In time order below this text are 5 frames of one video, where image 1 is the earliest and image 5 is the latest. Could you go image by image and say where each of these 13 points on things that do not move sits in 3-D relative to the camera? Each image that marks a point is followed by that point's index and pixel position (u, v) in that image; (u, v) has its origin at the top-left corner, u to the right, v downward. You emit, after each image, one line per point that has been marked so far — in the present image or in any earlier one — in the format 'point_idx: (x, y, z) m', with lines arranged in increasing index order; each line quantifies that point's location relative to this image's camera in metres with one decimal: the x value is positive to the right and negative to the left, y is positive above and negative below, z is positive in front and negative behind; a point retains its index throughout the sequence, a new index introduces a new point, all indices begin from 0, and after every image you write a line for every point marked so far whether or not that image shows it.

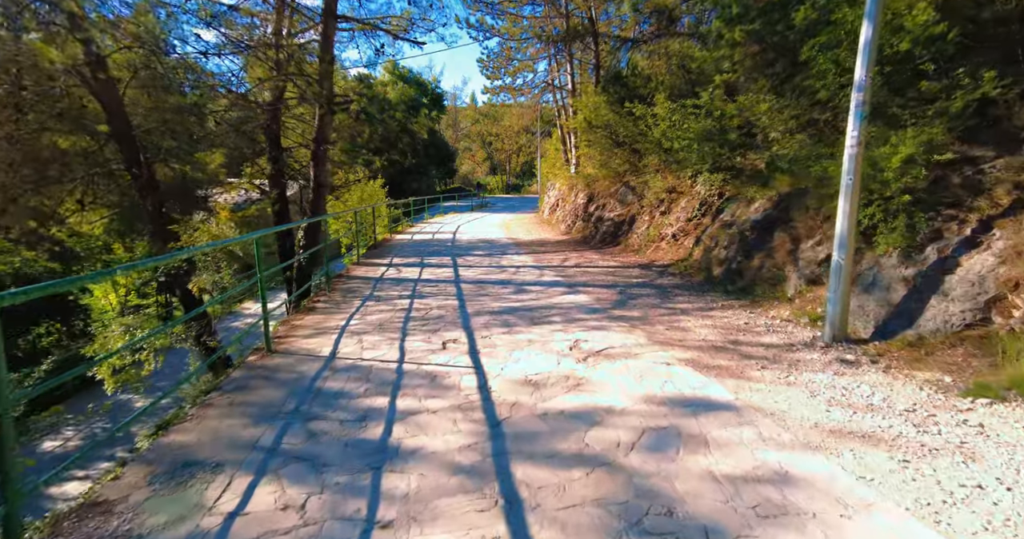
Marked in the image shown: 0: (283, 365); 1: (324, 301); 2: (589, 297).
0: (-1.7, -0.7, +4.3) m
1: (-2.3, -0.4, +7.1) m
2: (+0.9, -0.3, +6.6) m
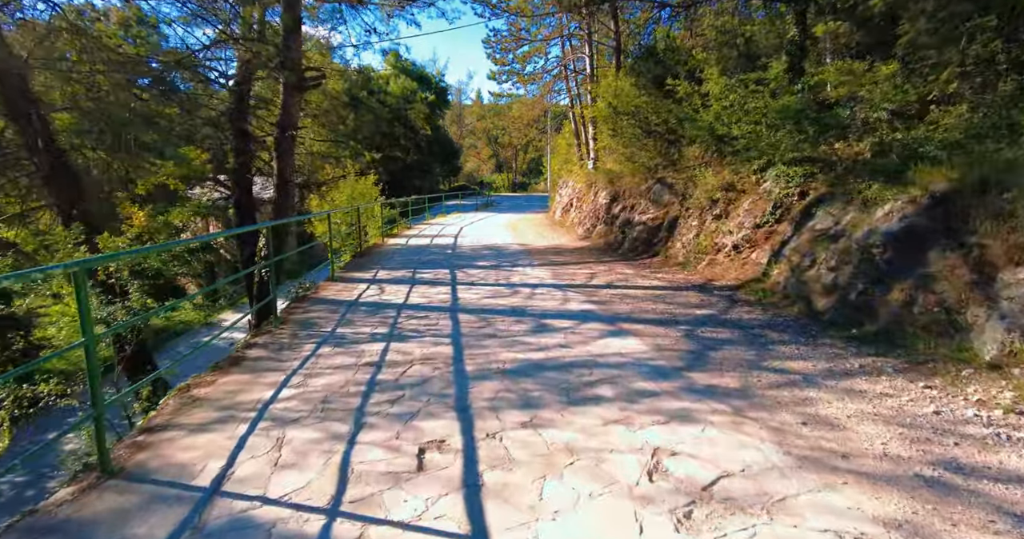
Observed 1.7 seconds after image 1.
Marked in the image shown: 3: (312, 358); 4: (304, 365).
0: (-1.6, -1.0, +2.3) m
1: (-2.2, -0.6, +5.1) m
2: (+1.0, -0.6, +4.5) m
3: (-1.6, -0.7, +4.6) m
4: (-1.6, -0.7, +4.4) m
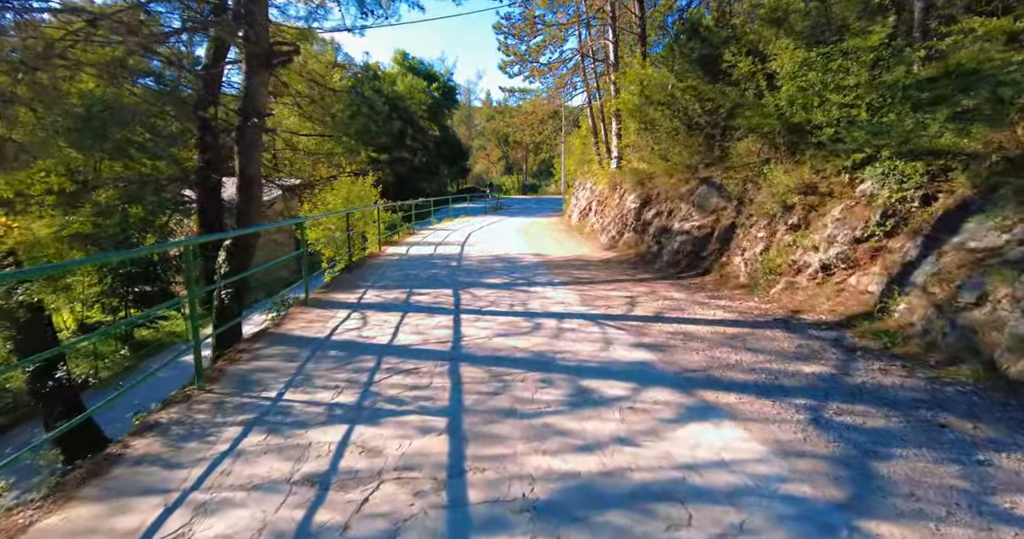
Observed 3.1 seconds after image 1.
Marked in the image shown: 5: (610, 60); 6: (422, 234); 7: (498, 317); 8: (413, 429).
0: (-1.5, -1.2, +0.6) m
1: (-2.0, -0.9, +3.4) m
2: (+1.2, -0.9, +2.8) m
3: (-1.4, -0.9, +2.9) m
4: (-1.4, -1.0, +2.7) m
5: (+2.7, +5.8, +15.9) m
6: (-2.8, +1.1, +17.9) m
7: (-0.2, -0.5, +6.1) m
8: (-0.5, -0.9, +3.2) m
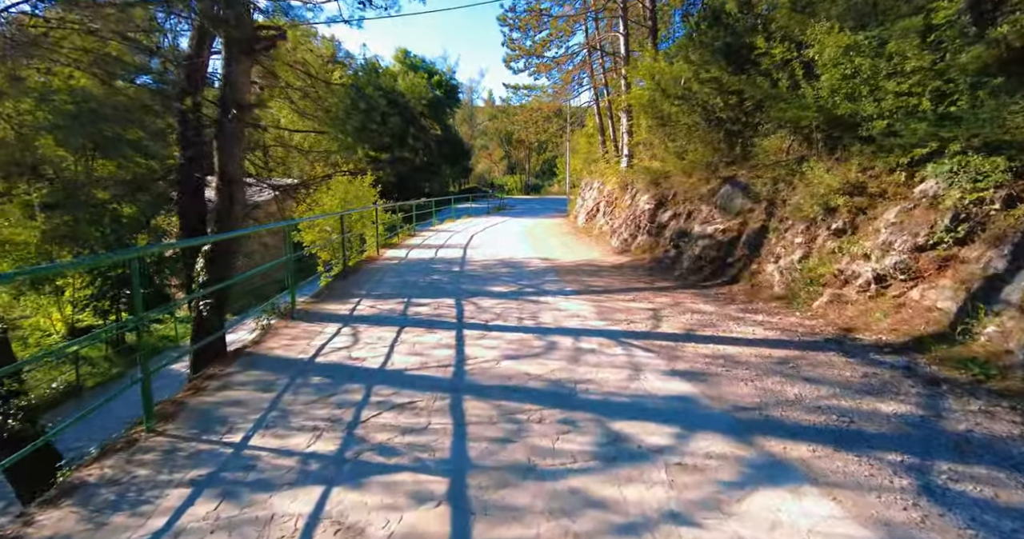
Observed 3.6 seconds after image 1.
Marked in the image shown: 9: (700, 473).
0: (-1.4, -1.3, -0.1) m
1: (-1.9, -1.0, +2.7) m
2: (+1.3, -1.0, +2.1) m
3: (-1.4, -1.0, +2.2) m
4: (-1.3, -1.1, +2.0) m
5: (+2.8, +5.7, +15.2) m
6: (-2.6, +1.0, +17.2) m
7: (-0.1, -0.6, +5.4) m
8: (-0.5, -1.0, +2.5) m
9: (+0.9, -0.9, +2.6) m
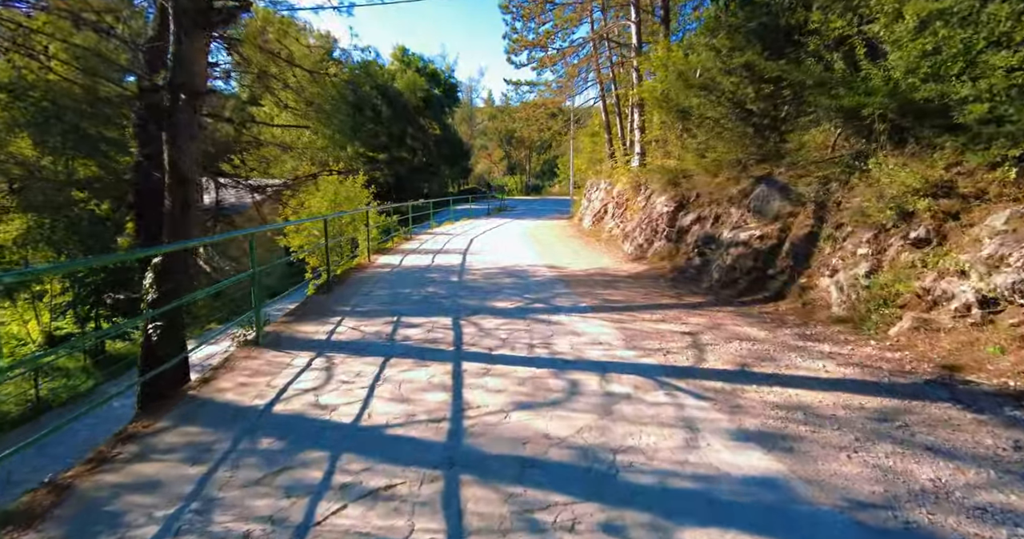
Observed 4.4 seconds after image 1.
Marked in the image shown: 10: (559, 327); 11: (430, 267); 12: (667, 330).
0: (-1.3, -1.5, -1.1) m
1: (-1.8, -1.1, +1.7) m
2: (+1.3, -1.1, +1.1) m
3: (-1.3, -1.2, +1.2) m
4: (-1.3, -1.2, +1.0) m
5: (+2.9, +5.5, +14.2) m
6: (-2.6, +0.8, +16.2) m
7: (0.0, -0.7, +4.3) m
8: (-0.4, -1.1, +1.5) m
9: (+0.9, -1.0, +1.6) m
10: (+0.5, -0.5, +5.6) m
11: (-1.5, 0.0, +10.8) m
12: (+1.4, -0.5, +5.3) m
